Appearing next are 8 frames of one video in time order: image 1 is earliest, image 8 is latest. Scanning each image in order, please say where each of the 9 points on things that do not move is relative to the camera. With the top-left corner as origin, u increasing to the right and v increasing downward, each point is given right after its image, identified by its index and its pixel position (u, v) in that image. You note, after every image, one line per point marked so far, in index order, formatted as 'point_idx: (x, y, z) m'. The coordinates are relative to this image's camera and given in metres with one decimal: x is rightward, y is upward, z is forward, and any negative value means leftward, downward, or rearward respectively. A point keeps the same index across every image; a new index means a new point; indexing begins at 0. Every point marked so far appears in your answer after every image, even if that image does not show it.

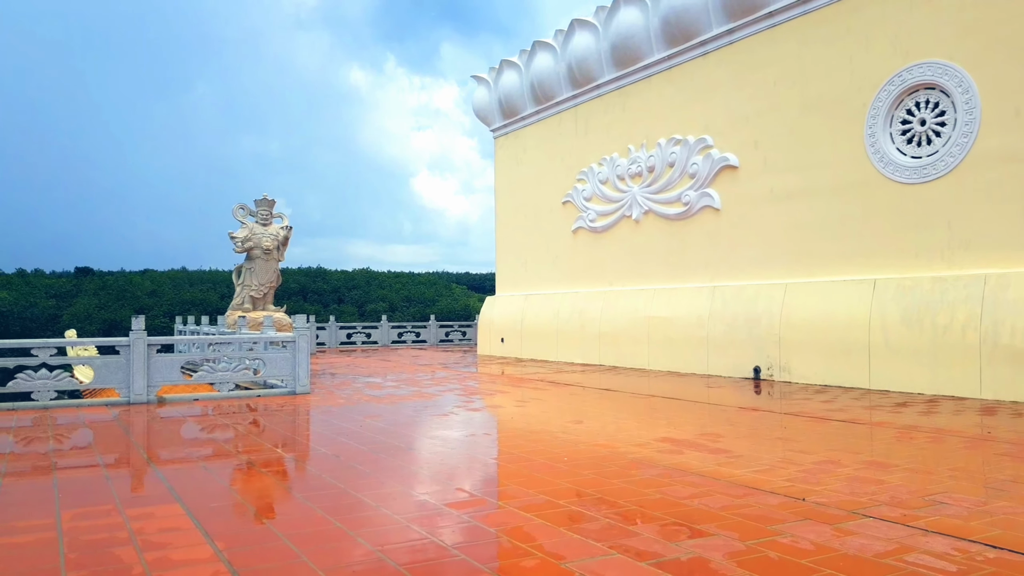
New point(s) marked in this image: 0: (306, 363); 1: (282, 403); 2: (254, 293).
0: (-2.4, -0.9, +8.0) m
1: (-2.4, -1.2, +7.4) m
2: (-5.0, -0.1, +13.4) m
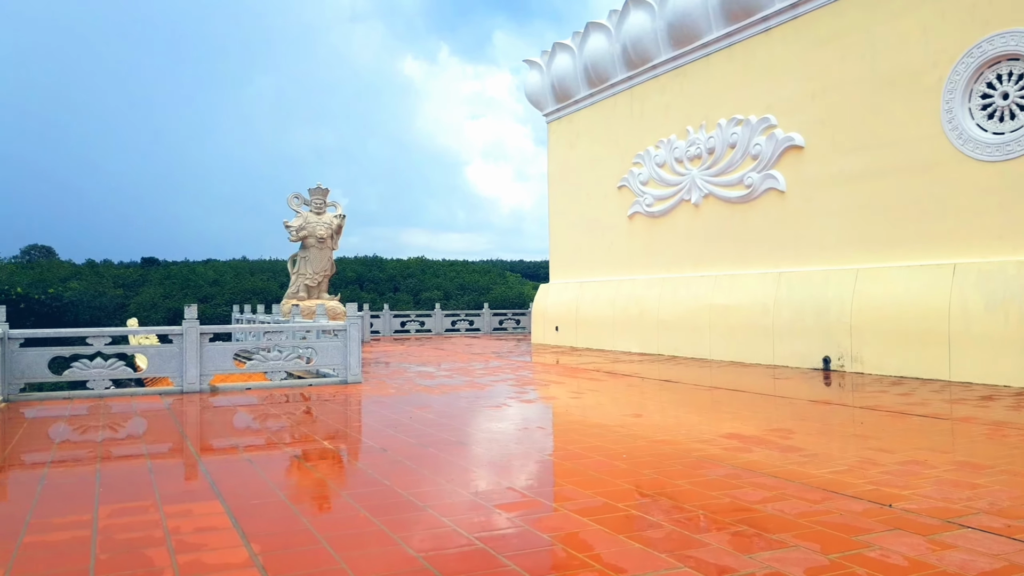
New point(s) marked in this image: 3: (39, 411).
0: (-1.8, -0.7, +7.8) m
1: (-1.9, -1.1, +7.3) m
2: (-3.9, +0.1, +13.4) m
3: (-4.0, -1.1, +5.9) m
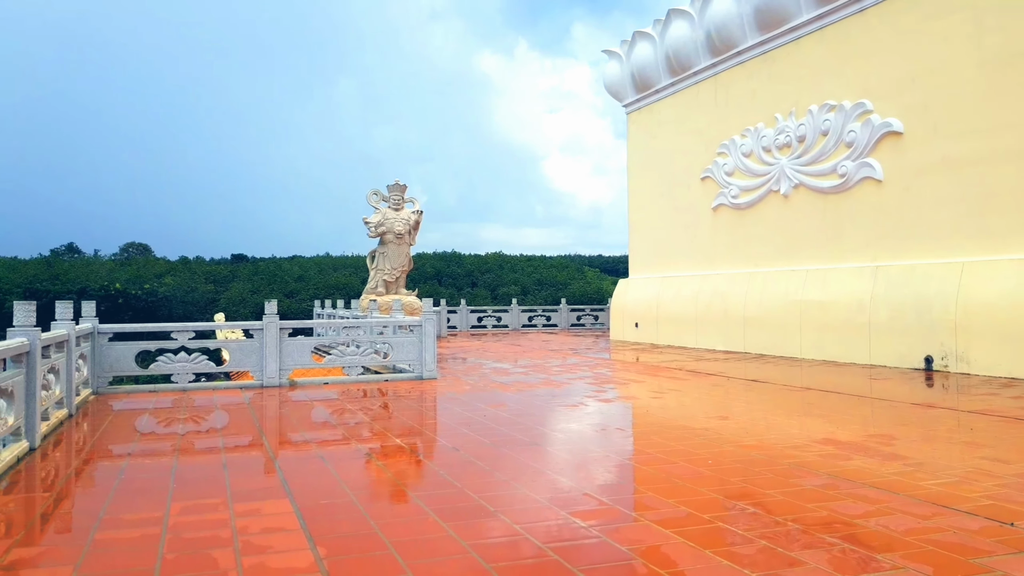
0: (-0.9, -0.7, +7.8) m
1: (-1.1, -1.0, +7.3) m
2: (-2.4, +0.2, +13.6) m
3: (-3.4, -1.0, +6.1) m
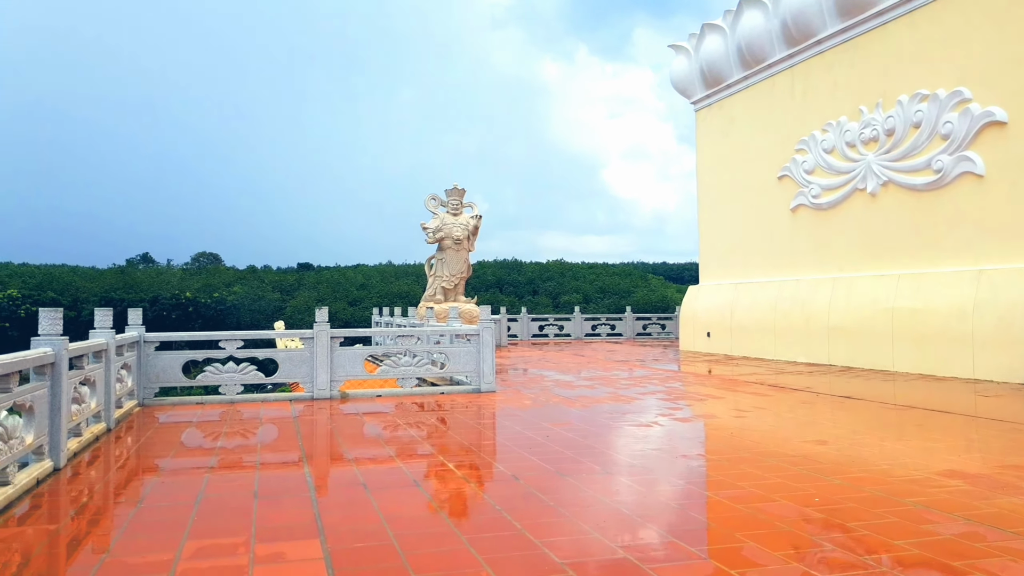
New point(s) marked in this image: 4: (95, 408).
0: (-0.2, -0.7, +7.3) m
1: (-0.4, -1.1, +6.8) m
2: (-1.3, +0.1, +13.2) m
3: (-2.9, -1.1, +5.8) m
4: (-2.7, -0.8, +4.4) m
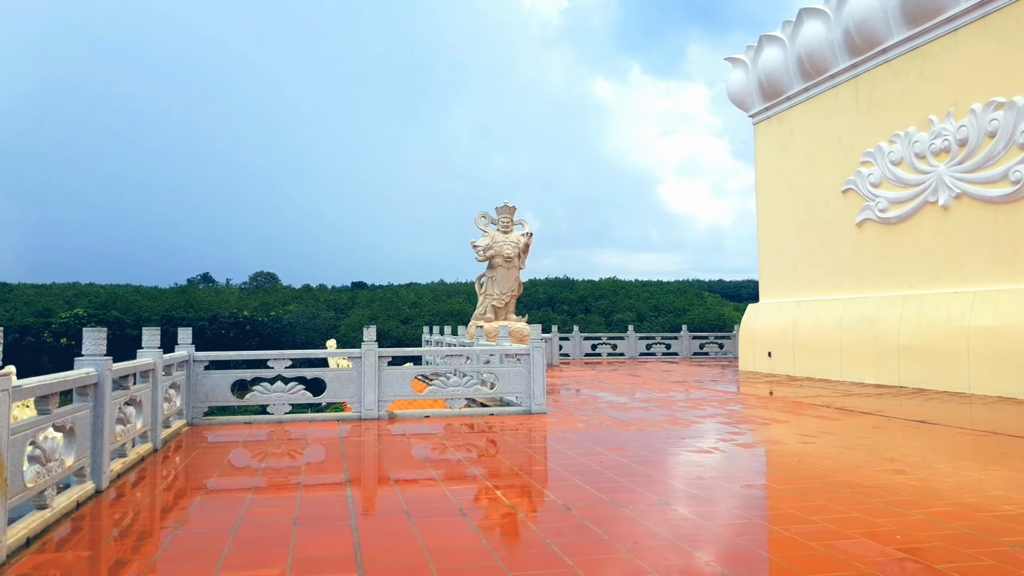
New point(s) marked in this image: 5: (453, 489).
0: (+0.3, -0.9, +7.1) m
1: (0.0, -1.3, +6.6) m
2: (-0.3, -0.3, +13.1) m
3: (-2.4, -1.2, +5.8) m
4: (-2.3, -0.9, +4.4) m
5: (-0.4, -1.4, +4.7) m
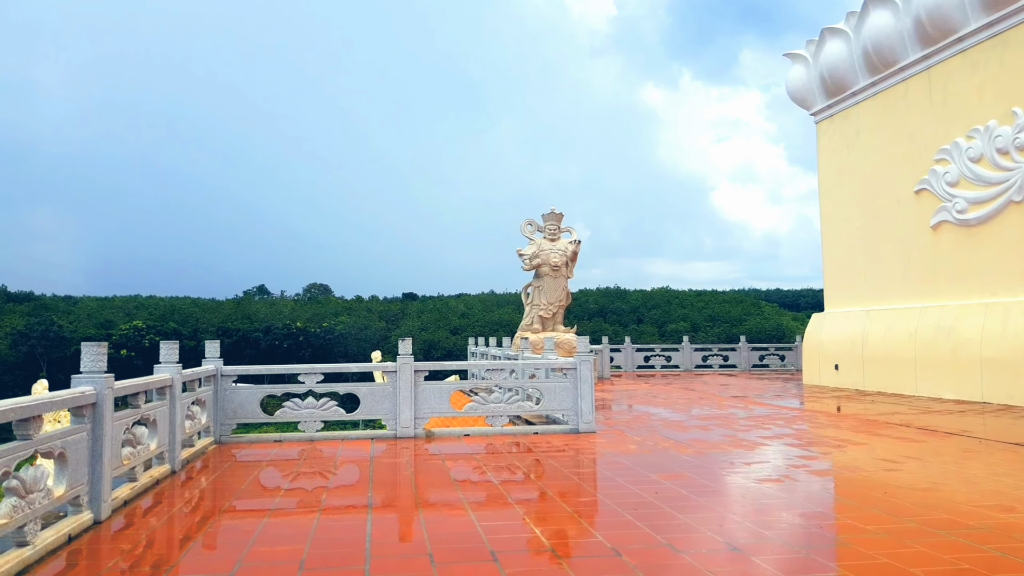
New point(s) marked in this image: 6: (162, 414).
0: (+0.7, -1.0, +6.6) m
1: (+0.4, -1.4, +6.1) m
2: (+0.6, -0.5, +12.6) m
3: (-2.1, -1.3, +5.5) m
4: (-2.1, -0.9, +4.1) m
5: (-0.1, -1.4, +4.3) m
6: (-2.1, -0.8, +4.3) m
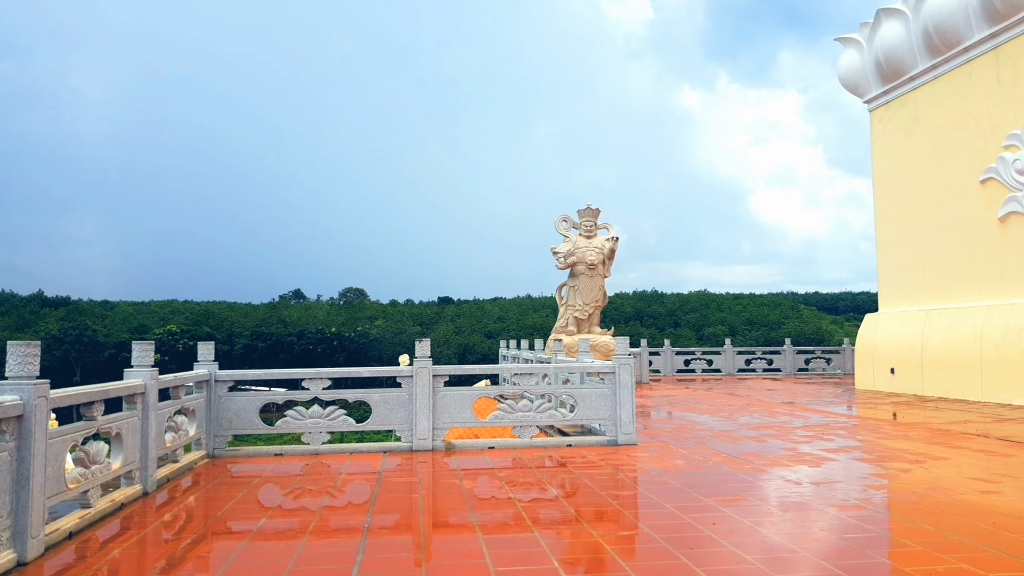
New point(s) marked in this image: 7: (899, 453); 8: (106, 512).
0: (+1.0, -1.0, +5.9) m
1: (+0.7, -1.3, +5.4) m
2: (+1.1, -0.4, +11.9) m
3: (-1.9, -1.3, +4.9) m
4: (-2.0, -0.9, +3.5) m
5: (0.0, -1.4, +3.6) m
6: (-2.0, -0.7, +3.7) m
7: (+2.8, -1.4, +5.0) m
8: (-2.1, -1.2, +3.7) m
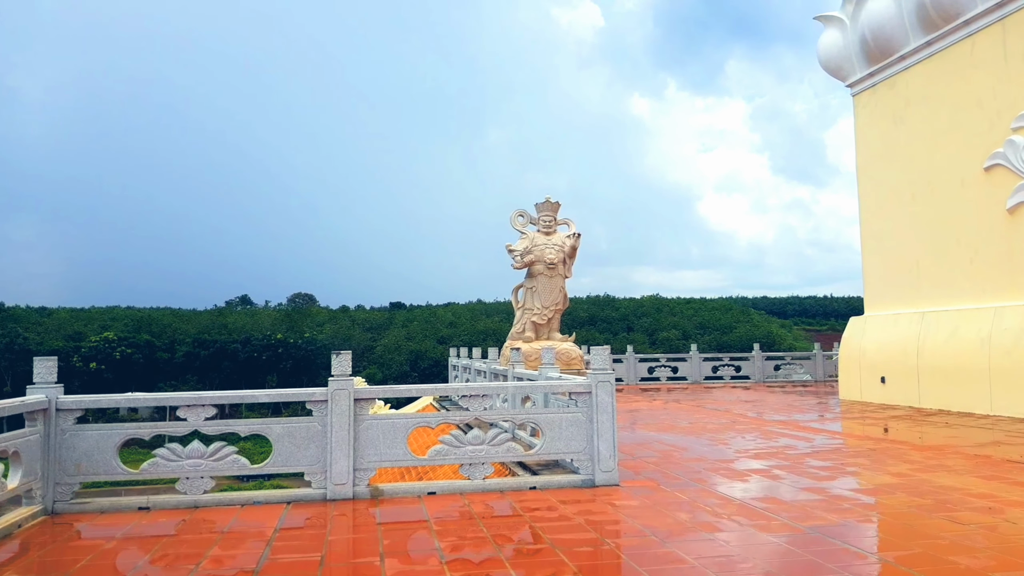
0: (+0.6, -1.0, +4.7) m
1: (+0.4, -1.3, +4.2) m
2: (+0.4, -0.5, +10.8) m
3: (-2.2, -1.3, +3.6) m
4: (-2.1, -0.9, +2.2) m
5: (-0.2, -1.3, +2.4) m
6: (-2.2, -0.7, +2.4) m
7: (+2.5, -1.3, +4.0) m
8: (-2.3, -1.2, +2.4) m
